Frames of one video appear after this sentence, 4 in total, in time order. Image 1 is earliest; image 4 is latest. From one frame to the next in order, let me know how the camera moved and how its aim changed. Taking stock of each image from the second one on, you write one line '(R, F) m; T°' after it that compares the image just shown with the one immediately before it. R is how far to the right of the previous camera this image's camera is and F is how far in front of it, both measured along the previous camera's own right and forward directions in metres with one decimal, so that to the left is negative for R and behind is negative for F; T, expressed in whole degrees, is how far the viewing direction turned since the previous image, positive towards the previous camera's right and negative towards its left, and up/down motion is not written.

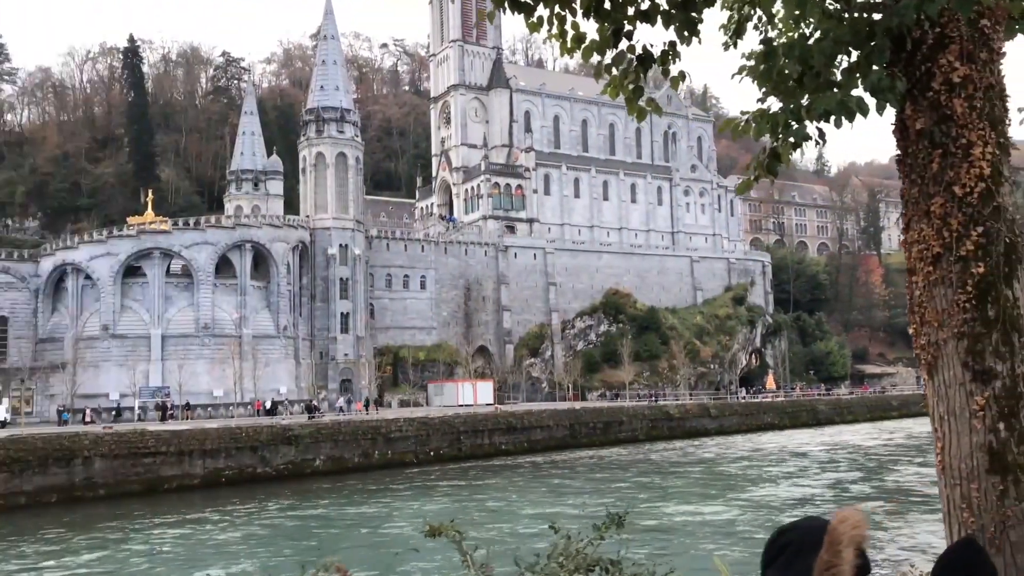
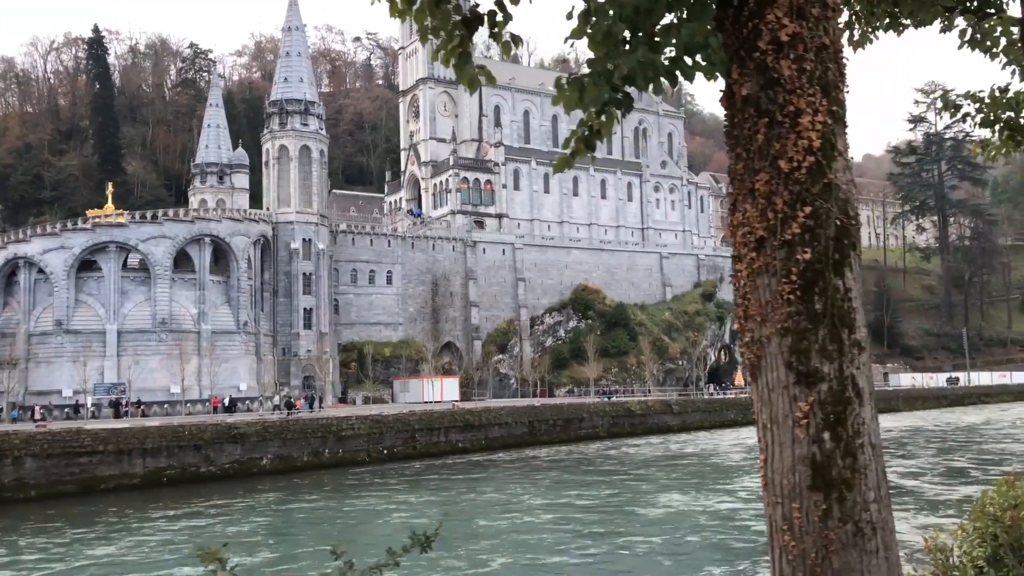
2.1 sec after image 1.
(+0.9, +0.6) m; +1°
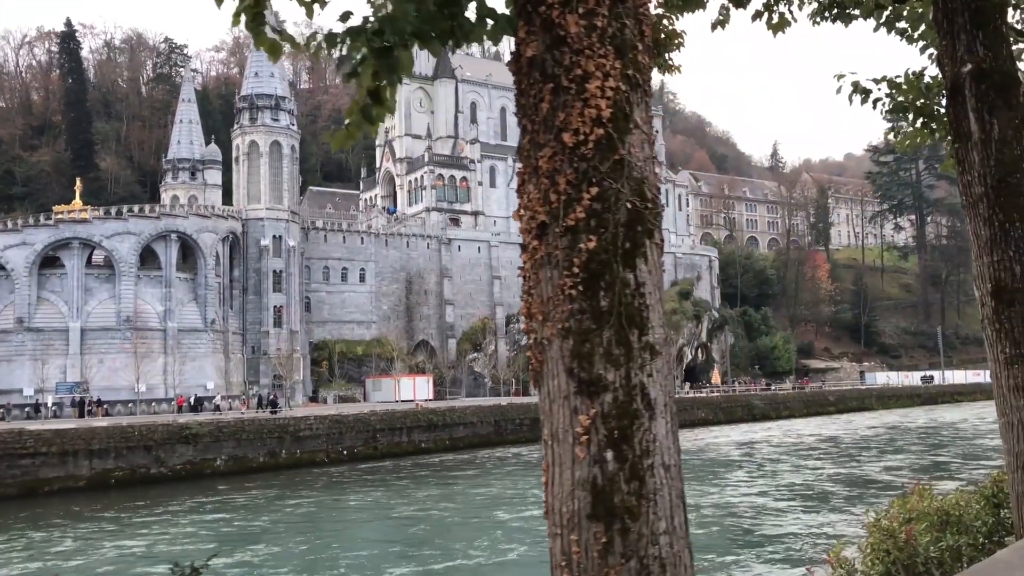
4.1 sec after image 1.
(+0.9, +0.6) m; +1°
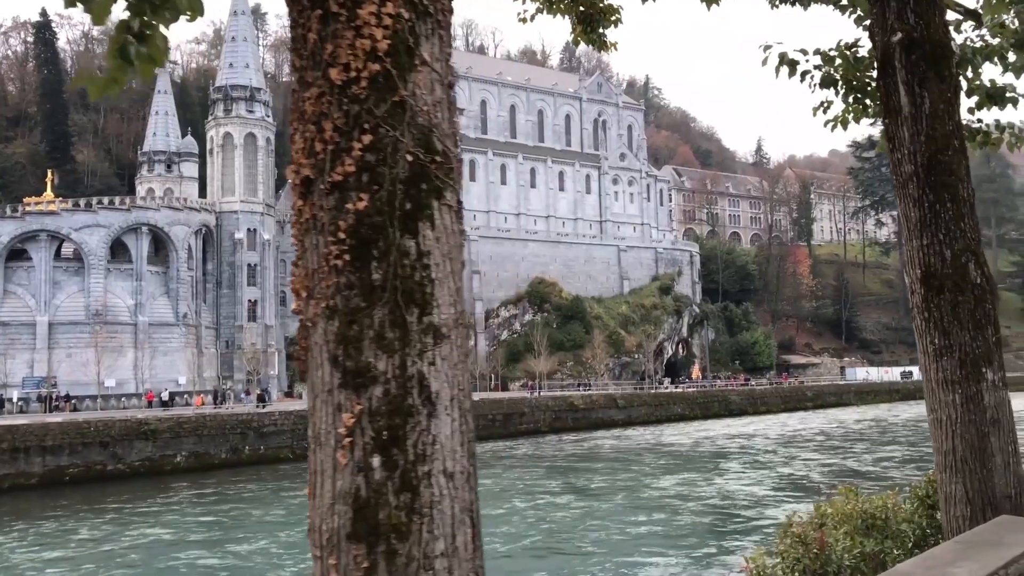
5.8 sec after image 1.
(+0.7, +0.6) m; +1°
